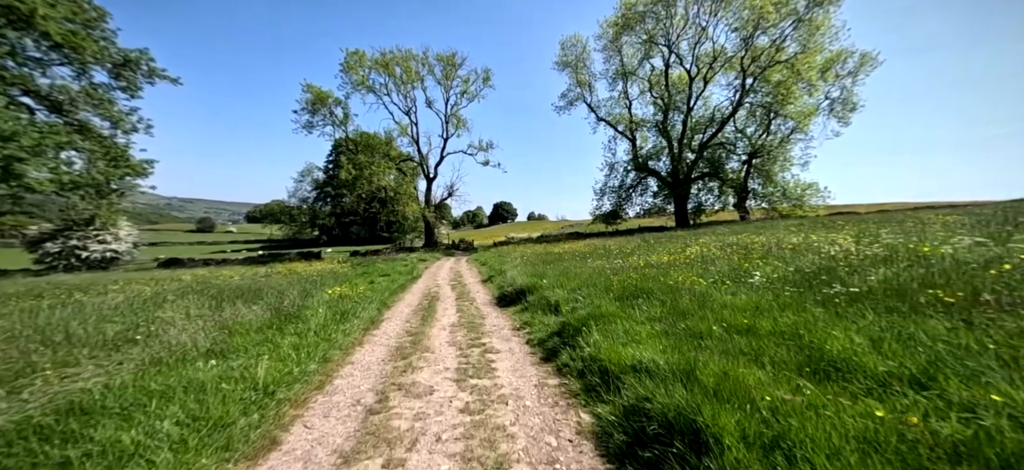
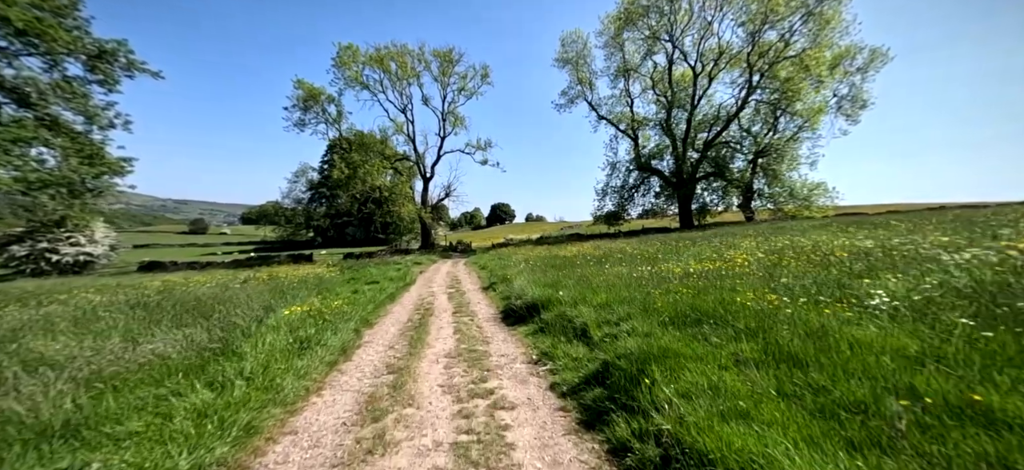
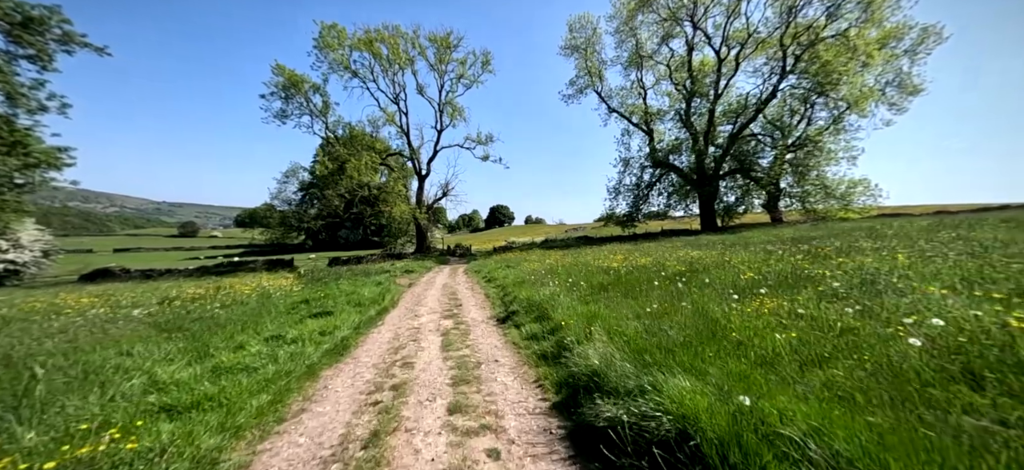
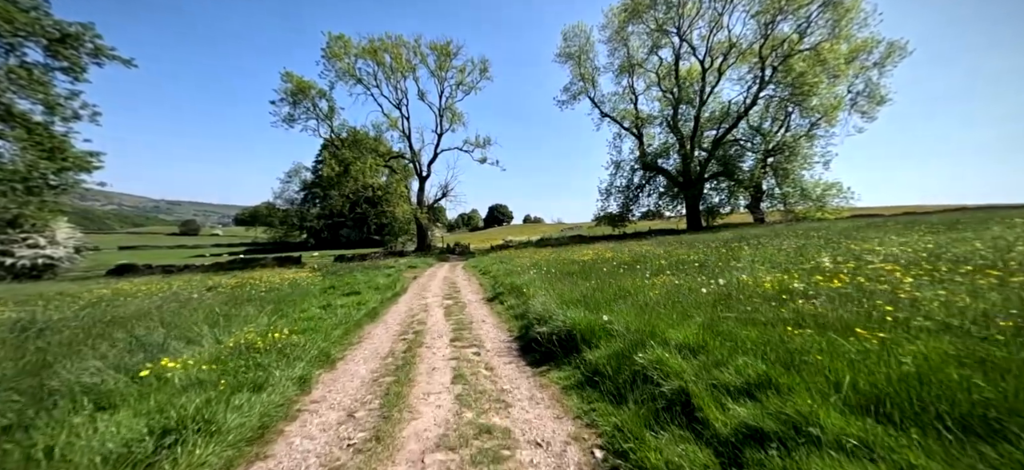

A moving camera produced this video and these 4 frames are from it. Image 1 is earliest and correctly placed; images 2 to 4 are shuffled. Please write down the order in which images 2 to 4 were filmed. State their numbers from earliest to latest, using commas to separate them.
2, 4, 3
